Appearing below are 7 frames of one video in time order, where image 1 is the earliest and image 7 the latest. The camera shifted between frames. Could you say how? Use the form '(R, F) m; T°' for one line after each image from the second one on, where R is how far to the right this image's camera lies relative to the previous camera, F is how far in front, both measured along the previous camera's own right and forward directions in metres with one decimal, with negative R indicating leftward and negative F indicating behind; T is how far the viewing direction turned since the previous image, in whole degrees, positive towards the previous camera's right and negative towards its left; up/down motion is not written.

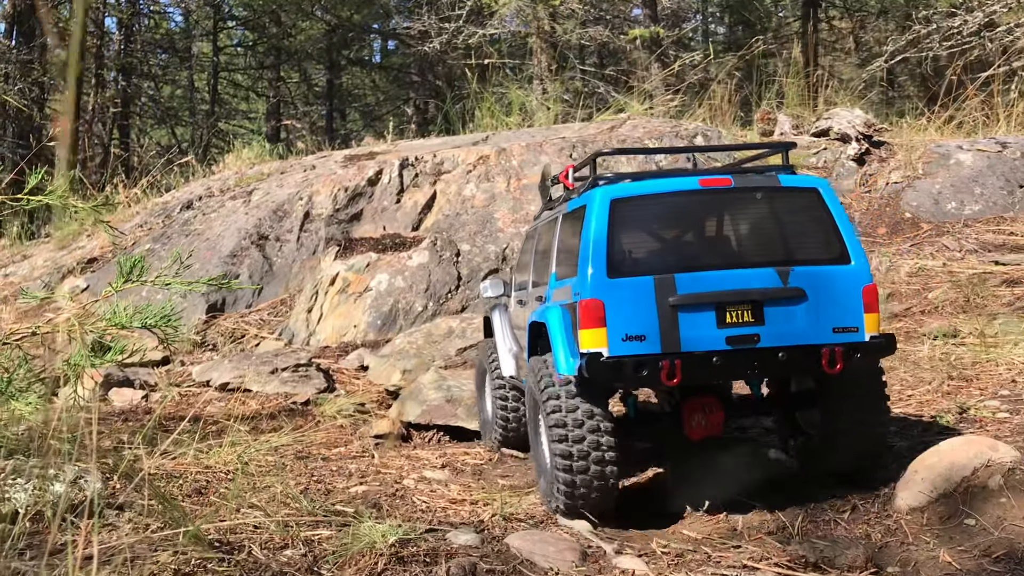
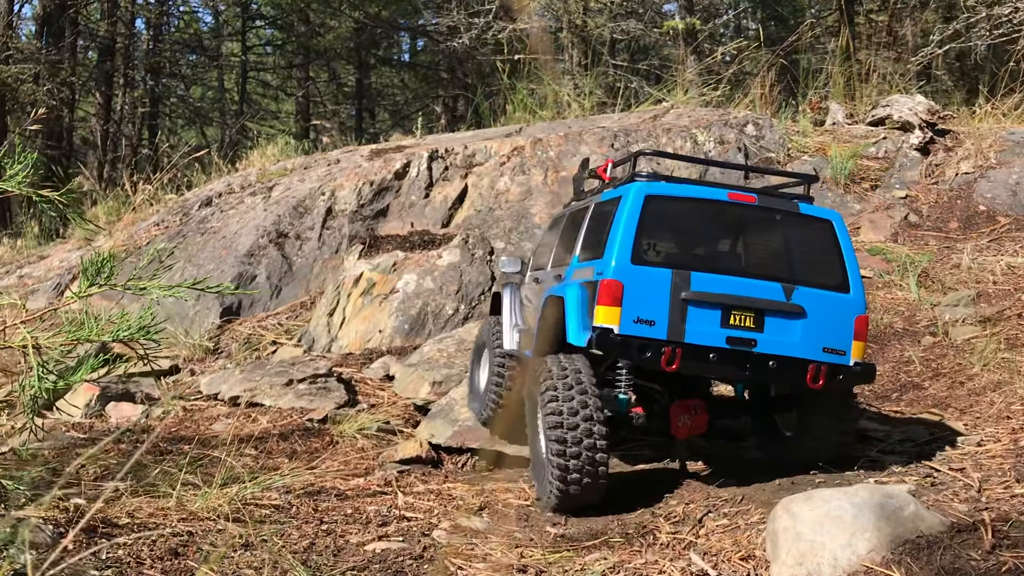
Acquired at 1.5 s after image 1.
(-0.1, +0.7) m; -2°
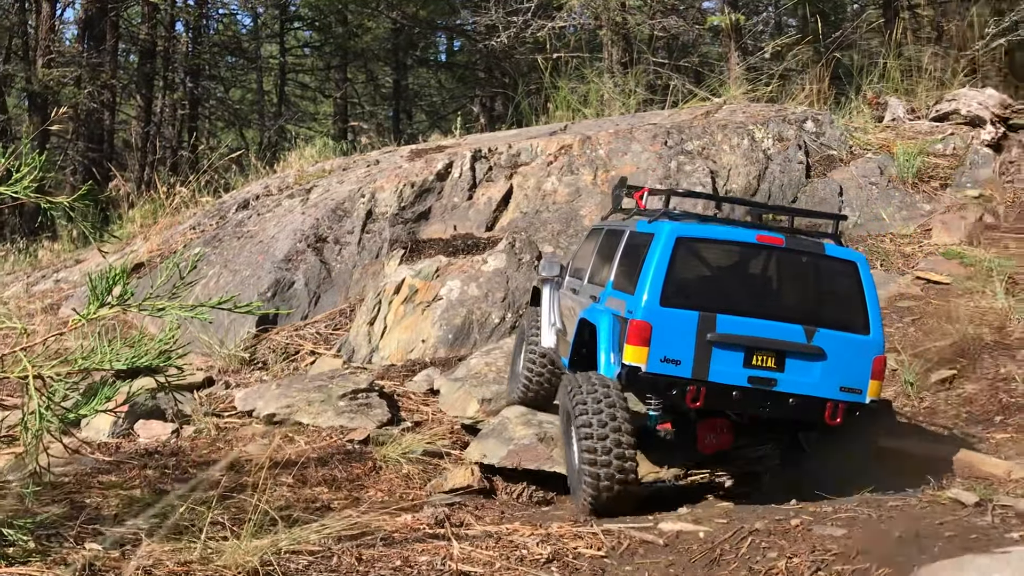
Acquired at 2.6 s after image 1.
(-0.1, +0.4) m; -2°
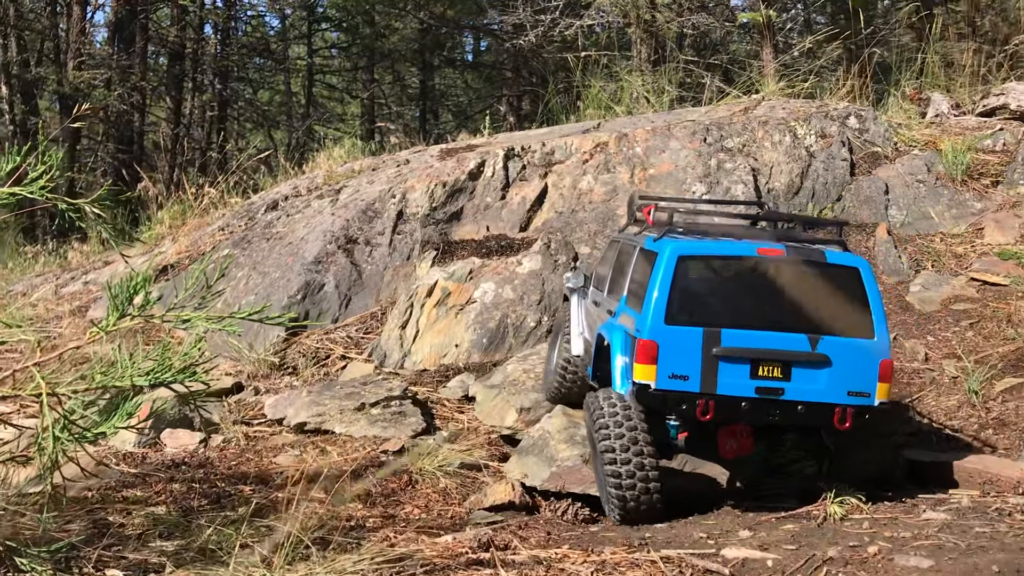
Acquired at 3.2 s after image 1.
(-0.1, +0.2) m; -2°
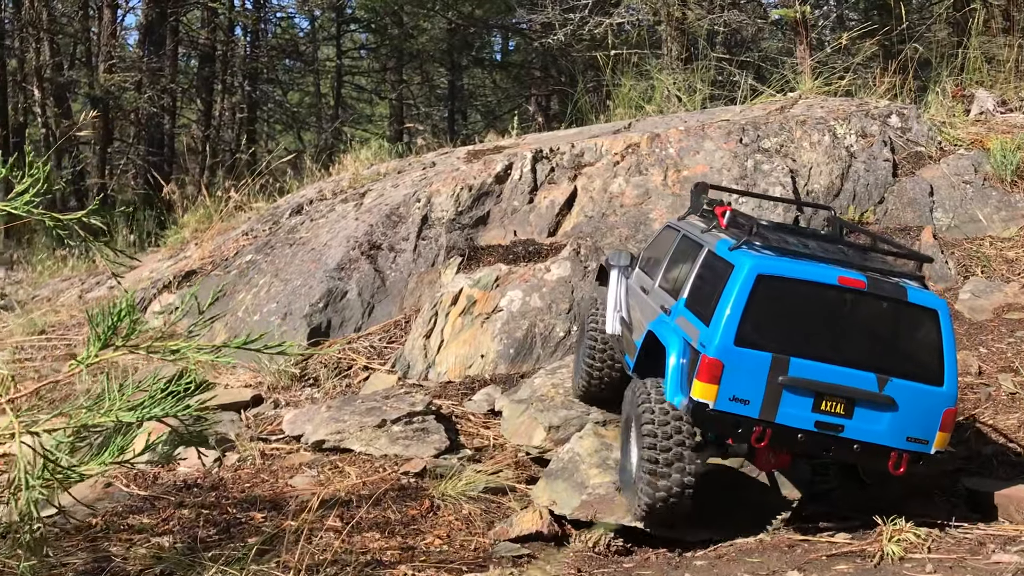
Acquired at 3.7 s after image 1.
(0.0, +0.3) m; -2°
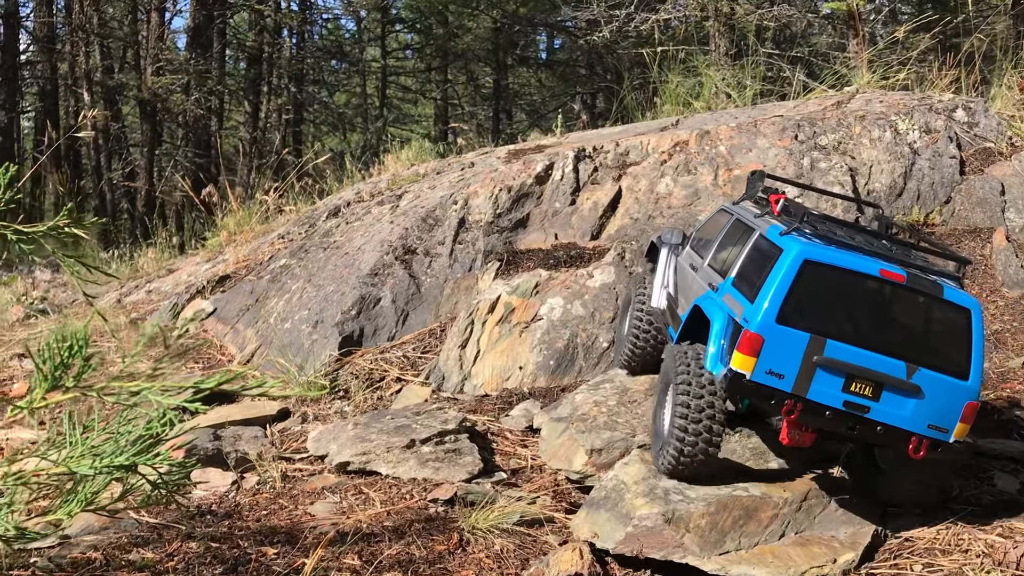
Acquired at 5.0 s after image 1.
(0.0, +0.4) m; -3°
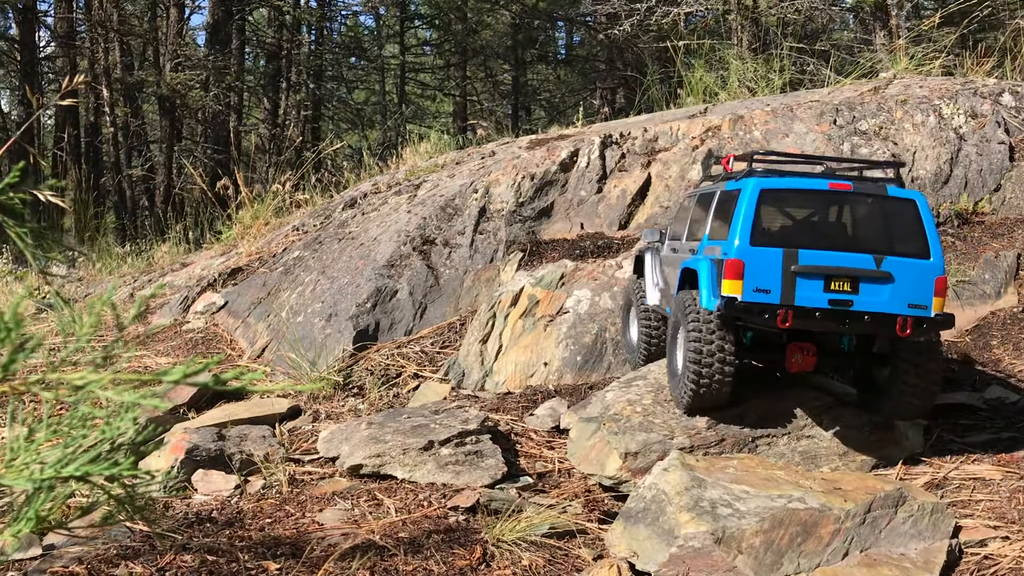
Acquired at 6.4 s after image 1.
(0.0, +0.4) m; -1°
